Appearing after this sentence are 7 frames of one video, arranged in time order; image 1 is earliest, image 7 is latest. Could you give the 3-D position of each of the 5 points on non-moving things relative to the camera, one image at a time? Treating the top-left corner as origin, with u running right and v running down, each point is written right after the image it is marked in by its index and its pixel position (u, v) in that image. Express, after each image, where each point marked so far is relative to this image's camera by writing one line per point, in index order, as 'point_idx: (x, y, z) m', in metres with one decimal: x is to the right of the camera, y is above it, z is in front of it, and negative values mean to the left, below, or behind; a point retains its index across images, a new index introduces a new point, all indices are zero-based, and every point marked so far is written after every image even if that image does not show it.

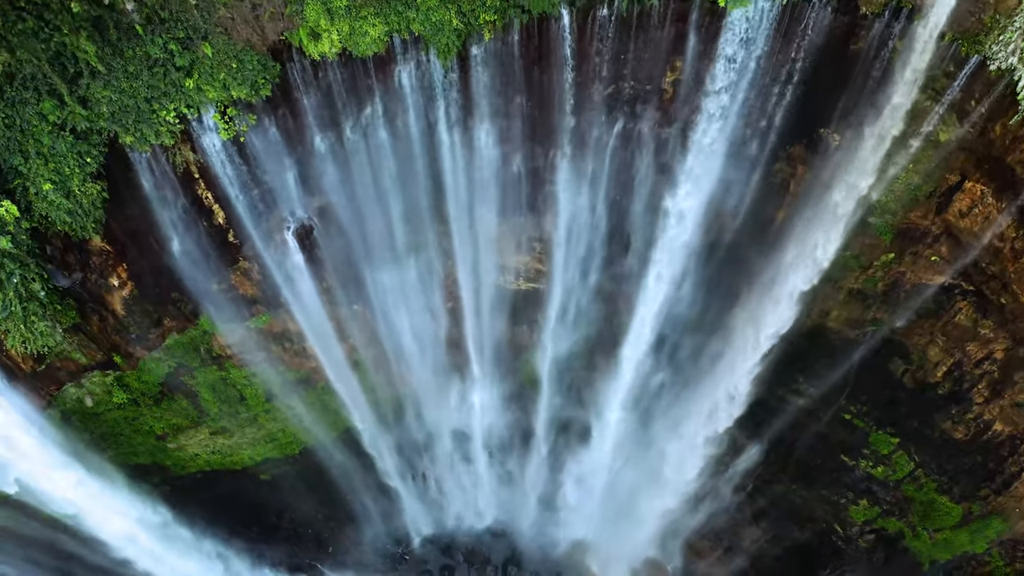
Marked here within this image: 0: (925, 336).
0: (+6.5, -0.8, +10.3) m
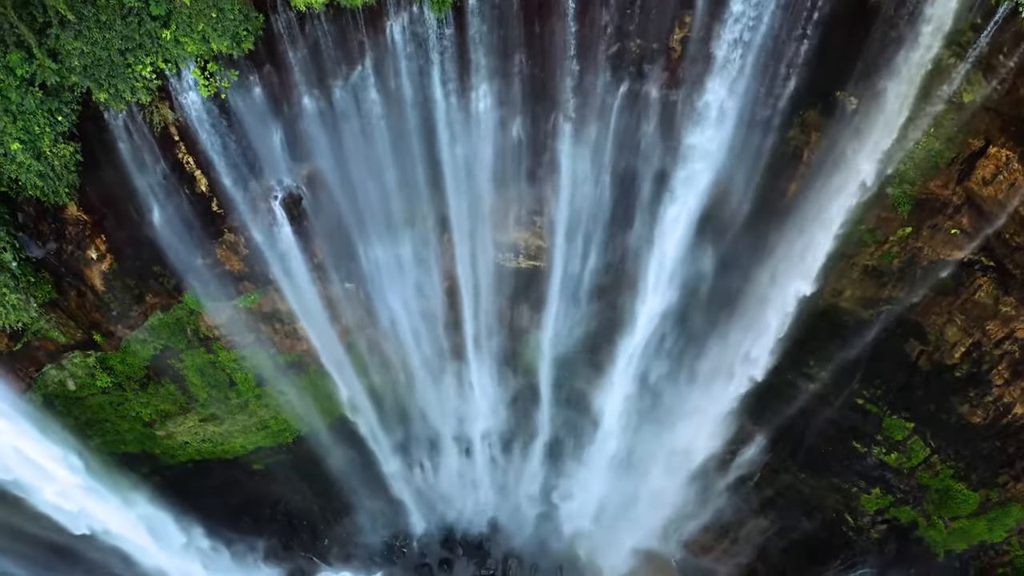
0: (+6.5, -0.4, +9.9) m
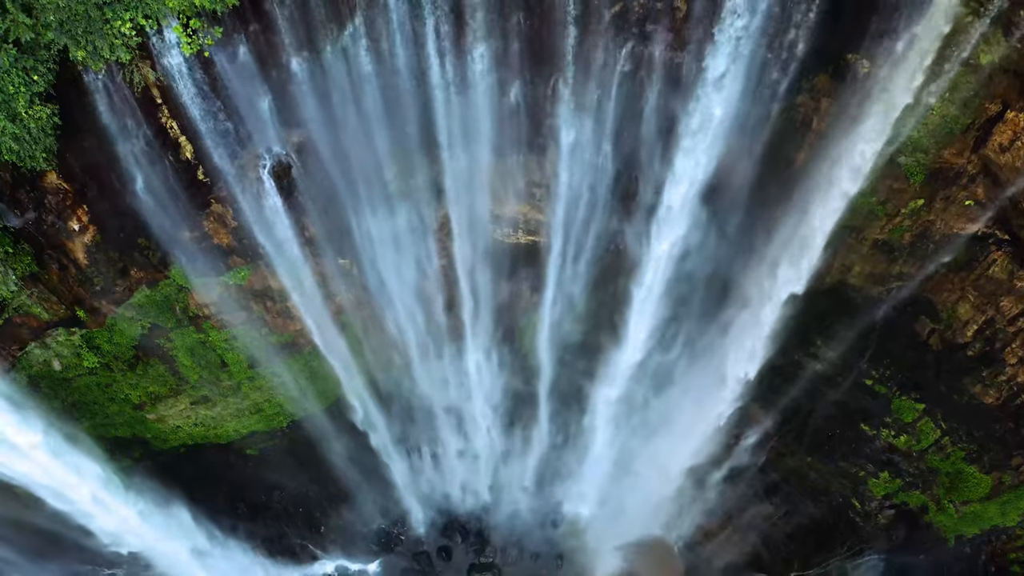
0: (+6.4, -0.1, +9.6) m
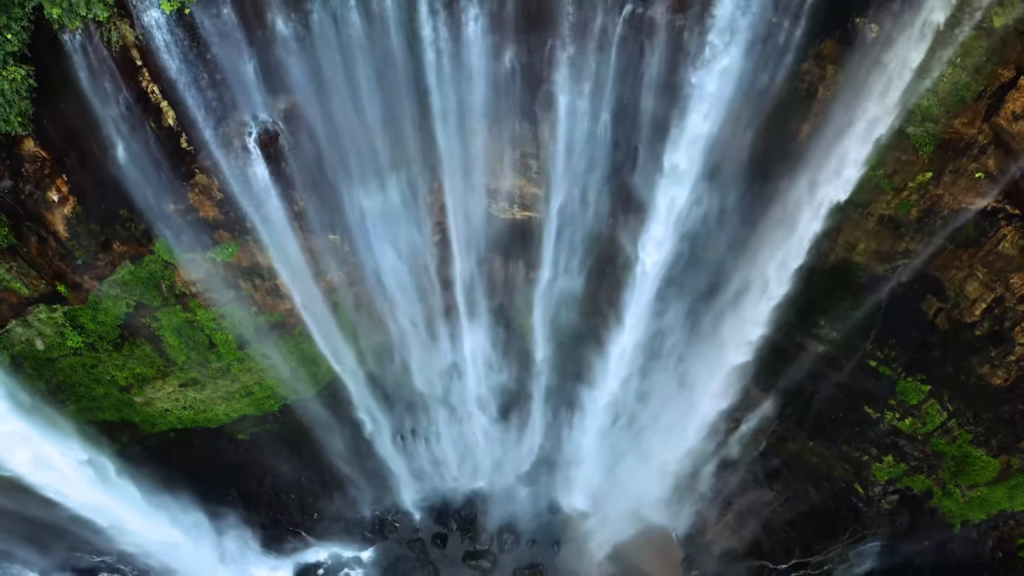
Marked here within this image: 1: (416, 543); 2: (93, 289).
0: (+6.4, +0.3, +9.3) m
1: (-1.9, -5.0, +12.7) m
2: (-6.1, 0.0, +9.6) m
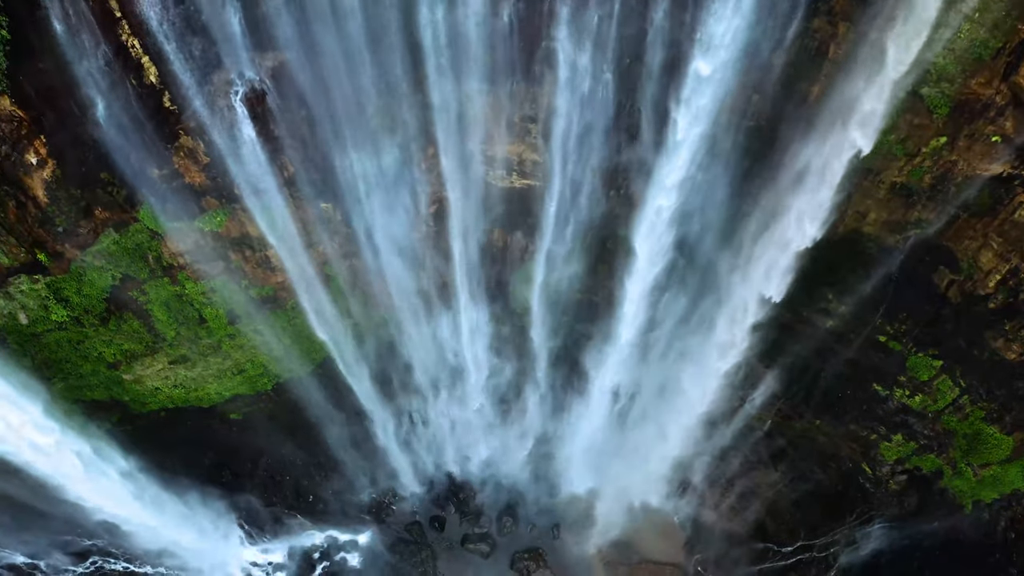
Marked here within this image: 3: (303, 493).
0: (+6.4, +0.7, +8.9) m
1: (-1.9, -4.5, +12.5) m
2: (-6.2, +0.4, +9.3) m
3: (-4.0, -3.9, +12.6) m
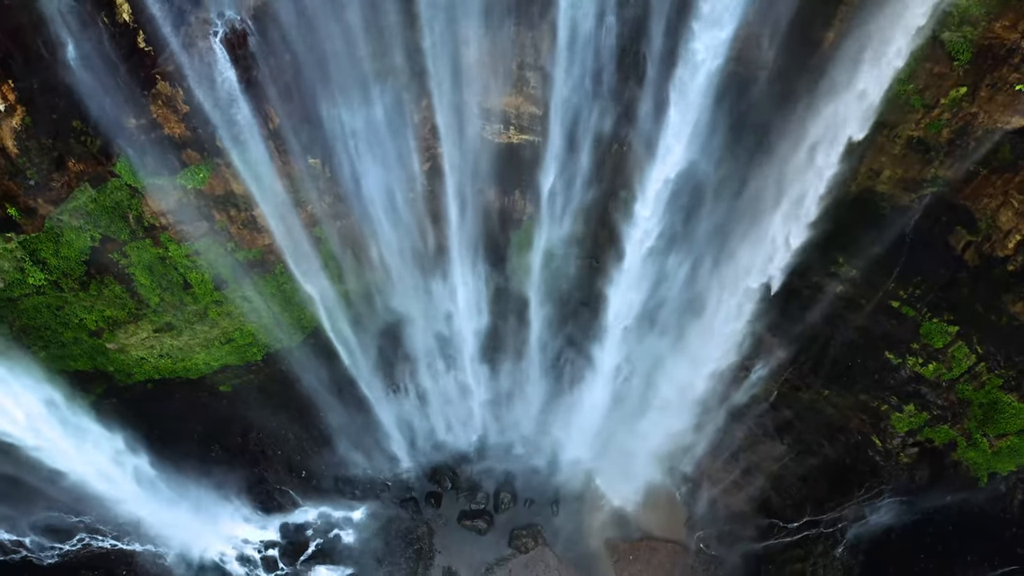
0: (+6.3, +1.3, +8.5) m
1: (-1.9, -3.9, +12.1) m
2: (-6.2, +0.9, +8.8) m
3: (-4.1, -3.3, +12.3) m
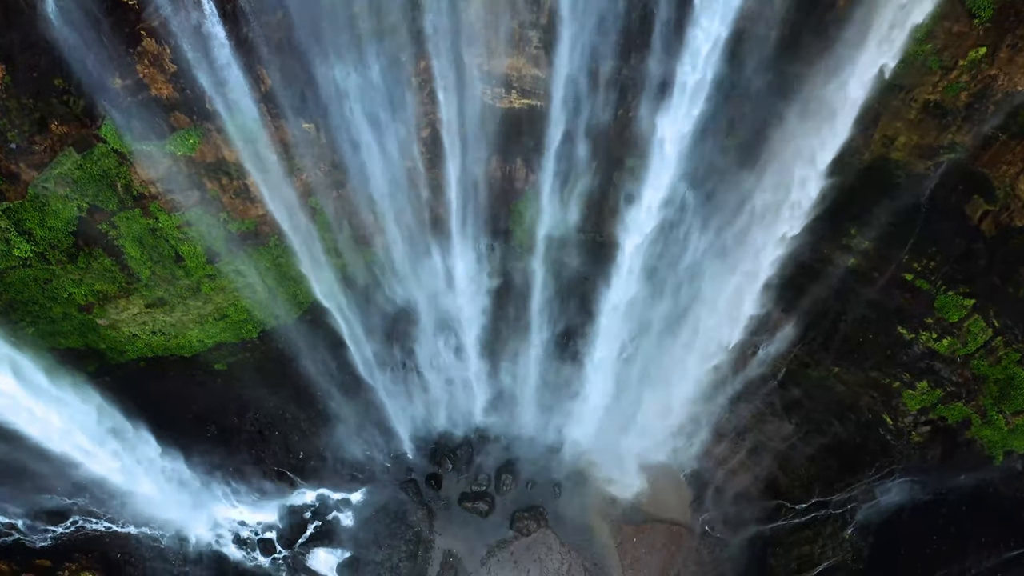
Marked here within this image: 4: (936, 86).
0: (+6.3, +1.7, +8.2) m
1: (-1.9, -3.5, +11.9) m
2: (-6.2, +1.3, +8.5) m
3: (-4.0, -2.9, +12.0) m
4: (+5.3, +2.5, +8.0) m
